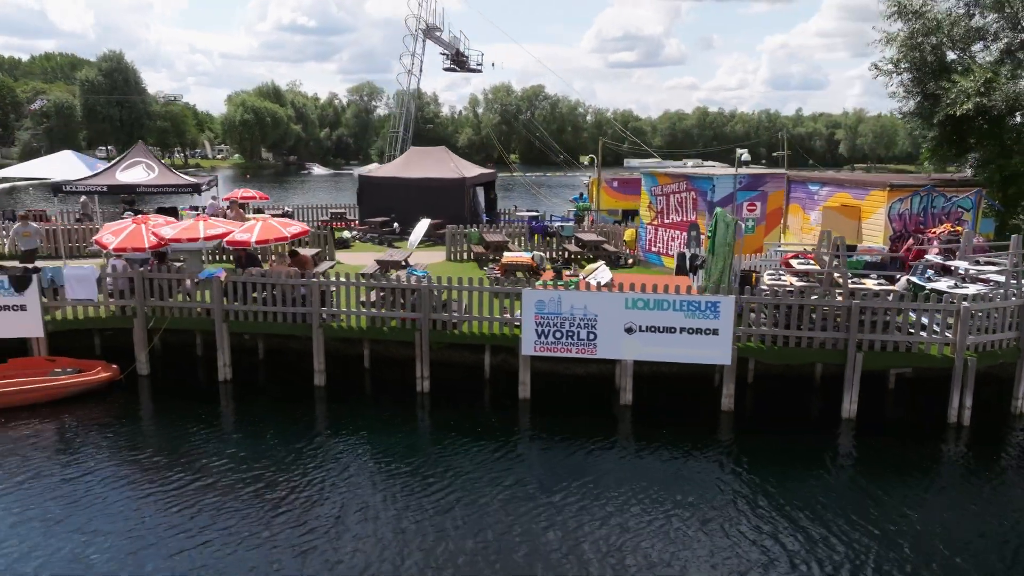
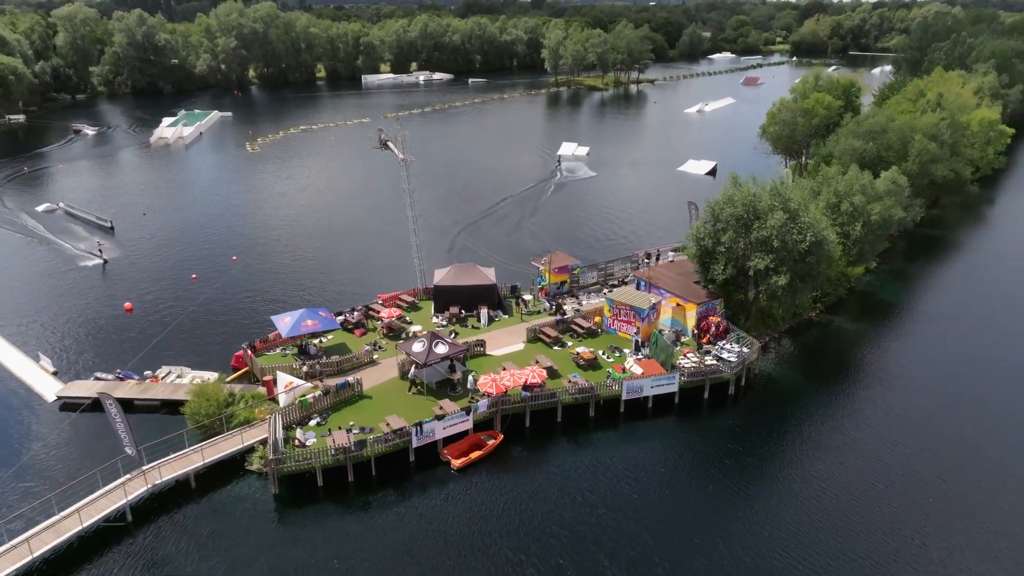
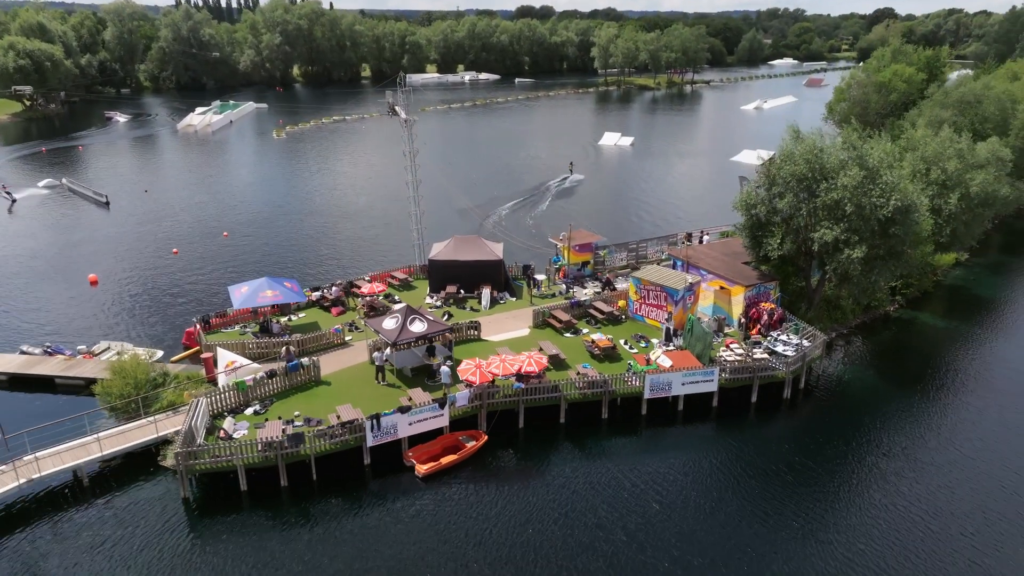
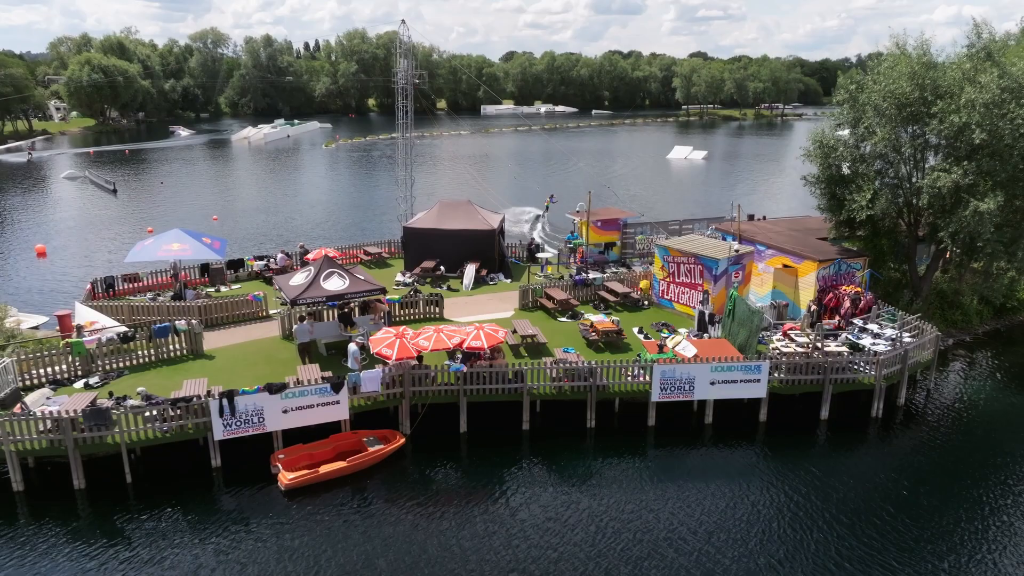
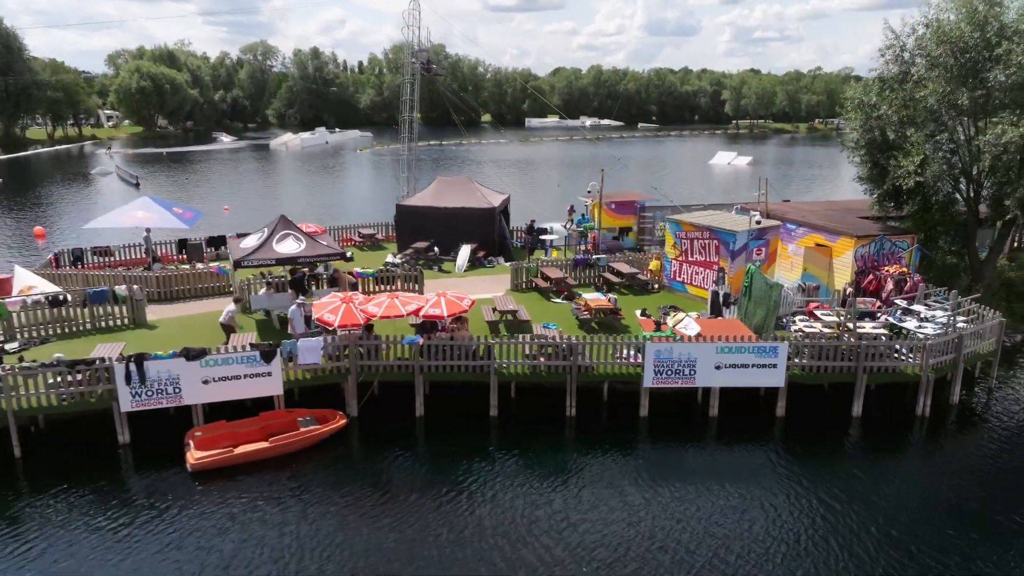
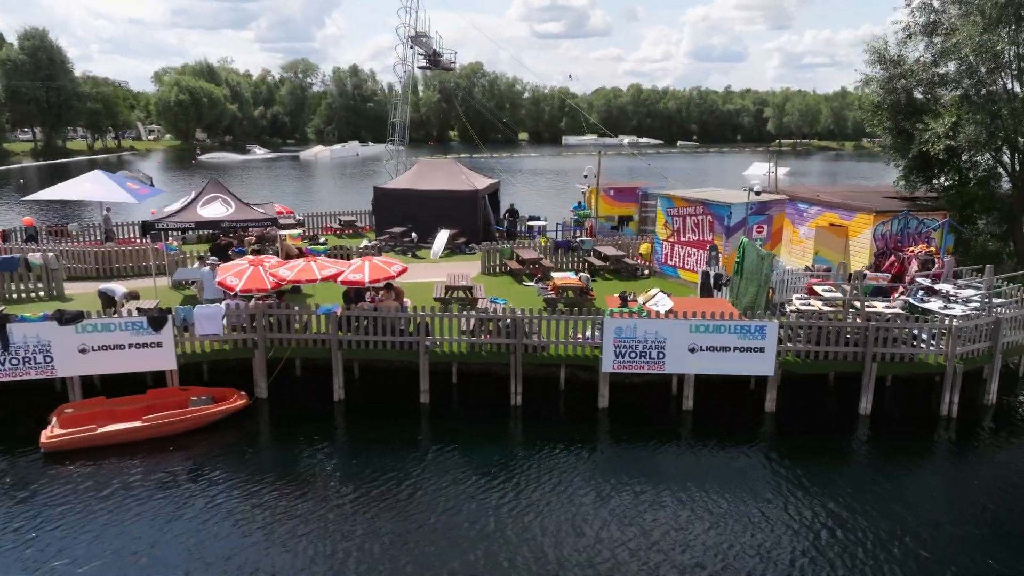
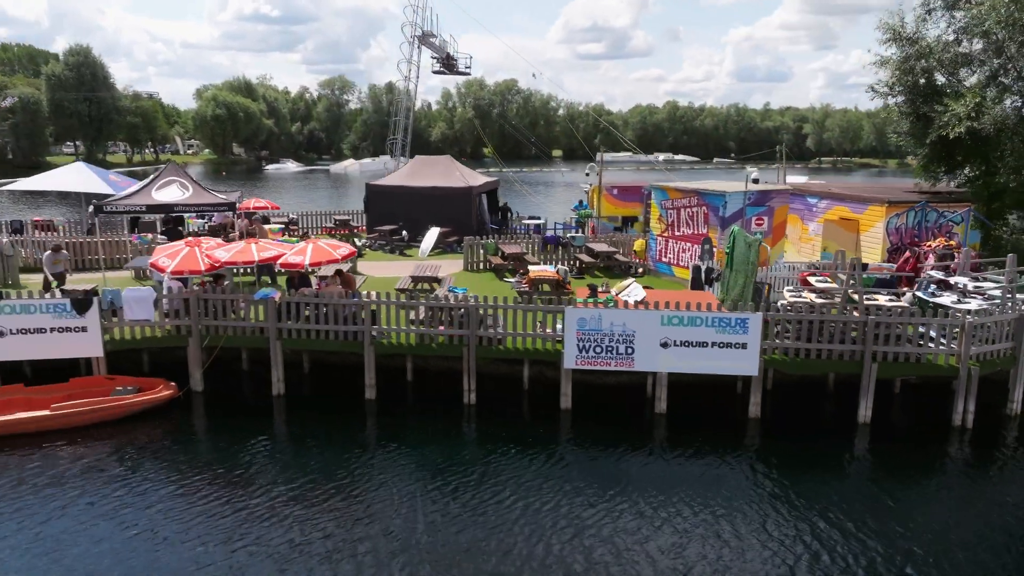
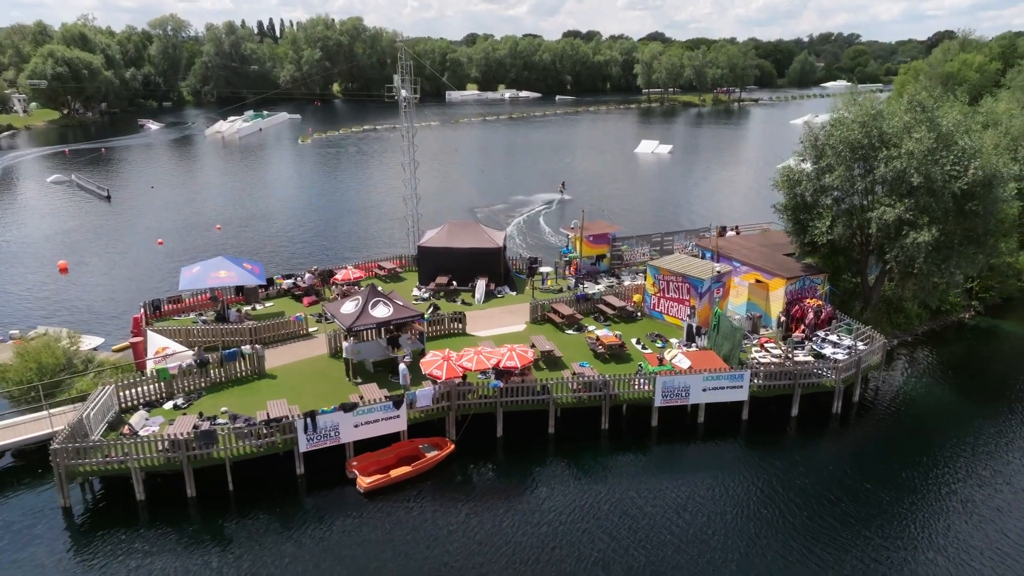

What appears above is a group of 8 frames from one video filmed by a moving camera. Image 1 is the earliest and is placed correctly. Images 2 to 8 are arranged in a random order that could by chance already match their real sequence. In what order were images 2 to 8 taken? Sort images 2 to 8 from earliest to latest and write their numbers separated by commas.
7, 6, 5, 4, 8, 3, 2
